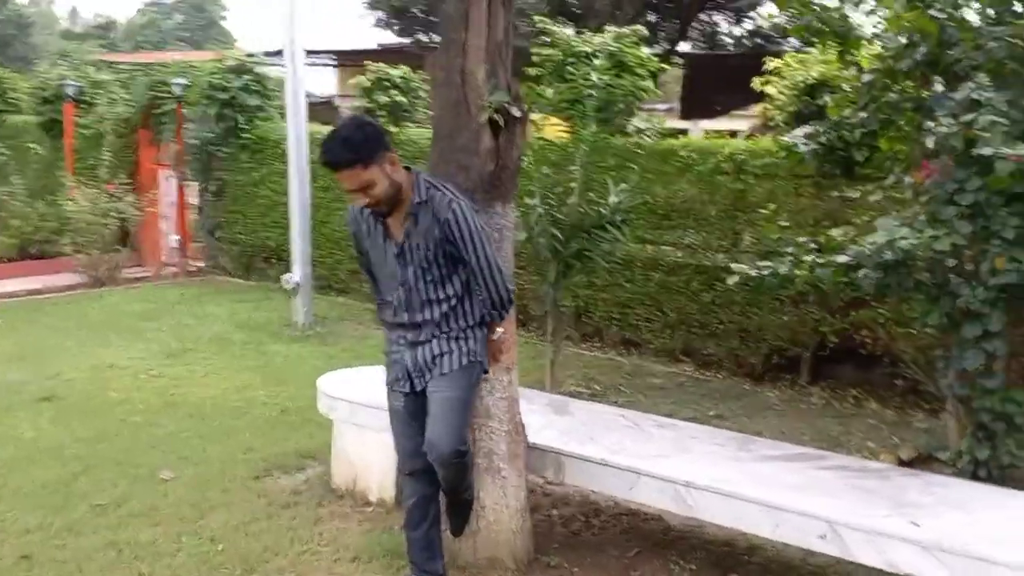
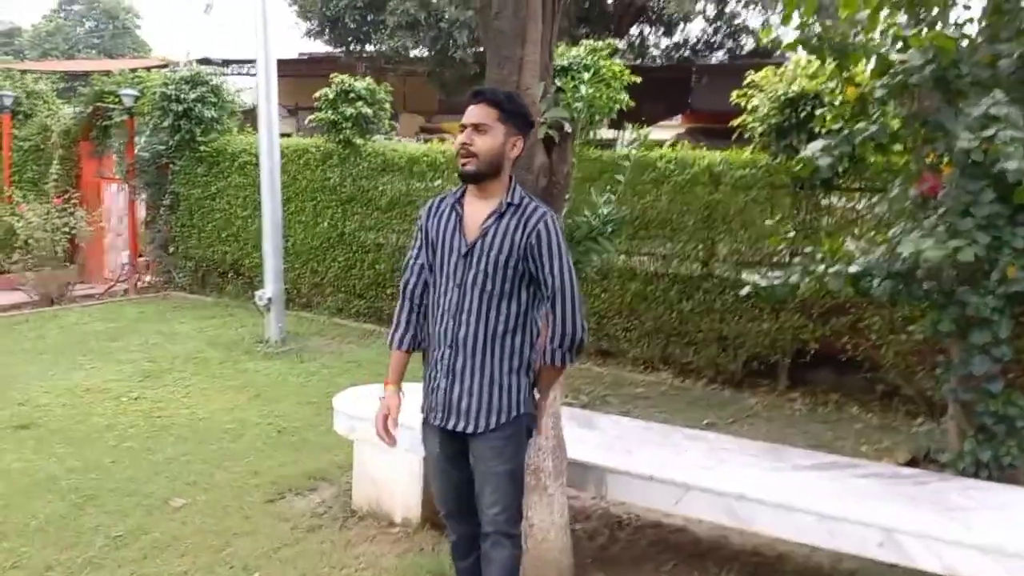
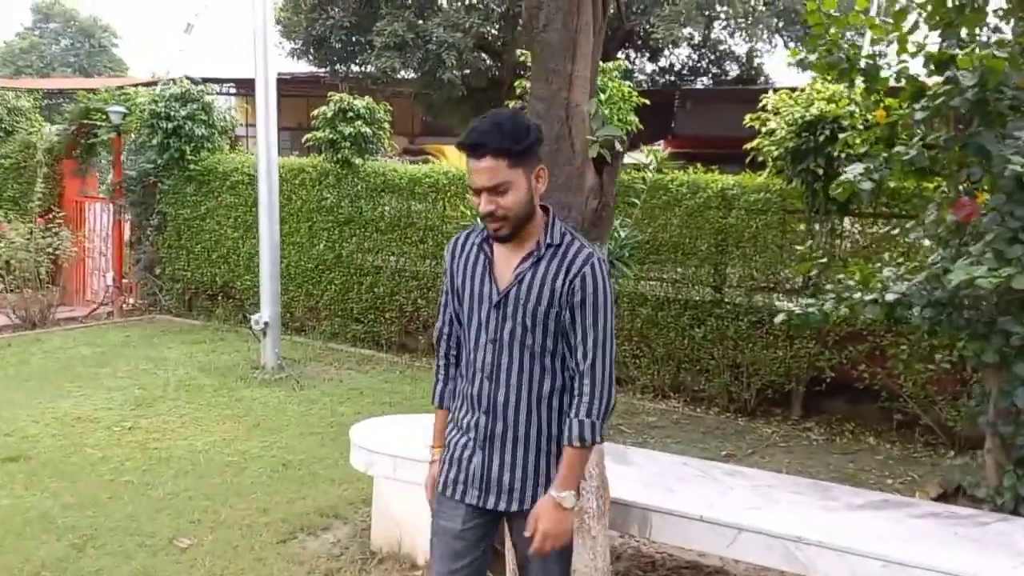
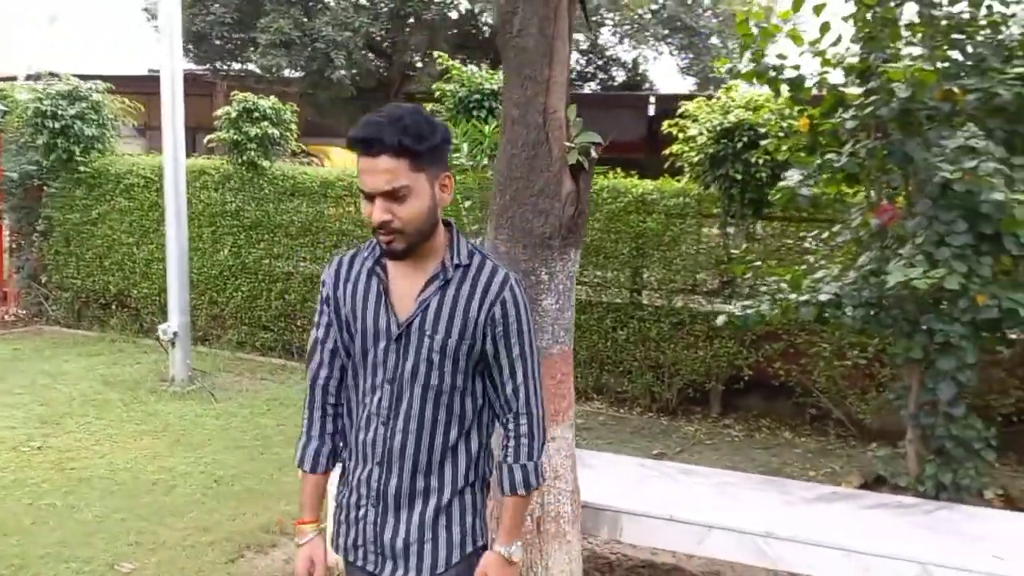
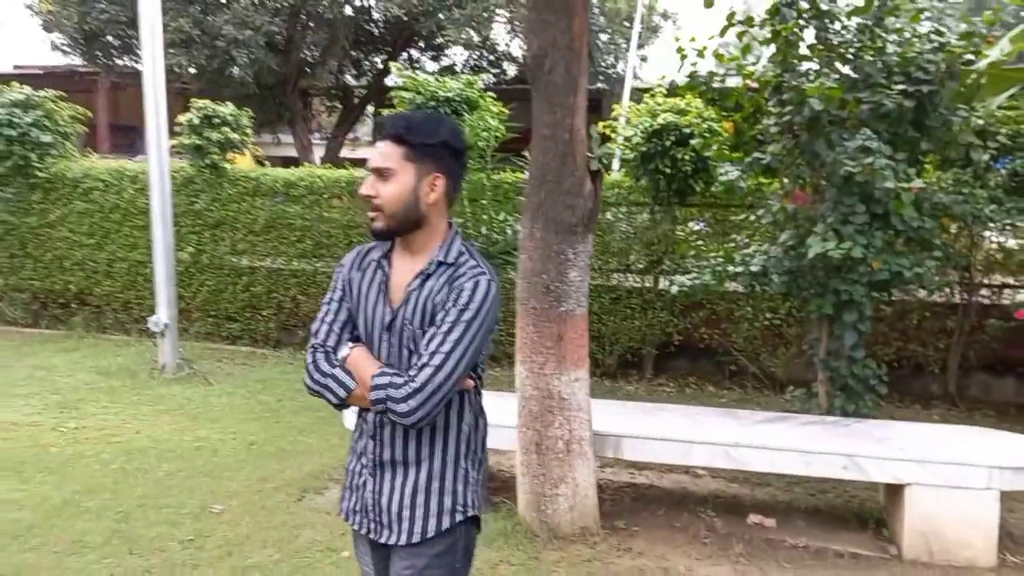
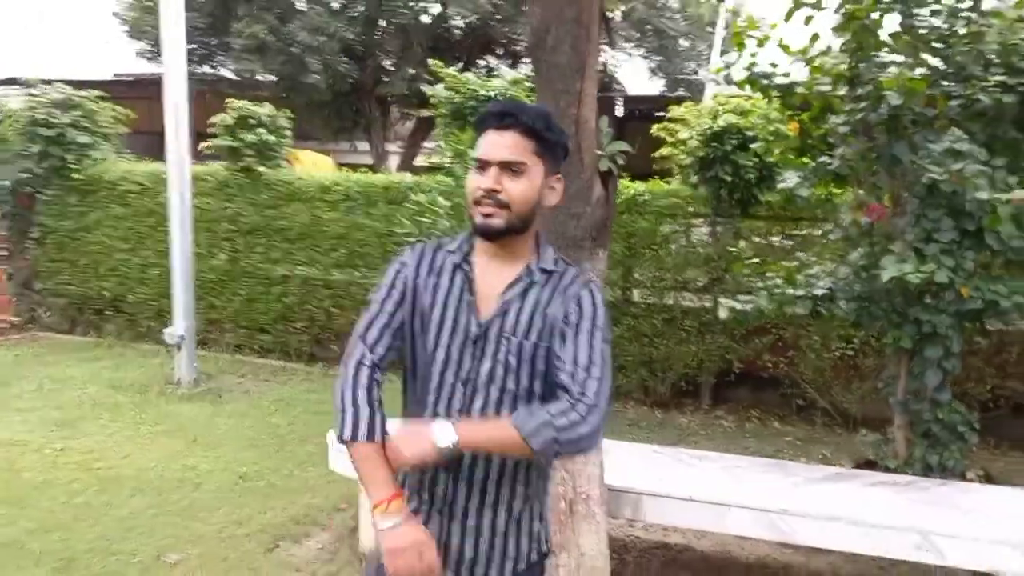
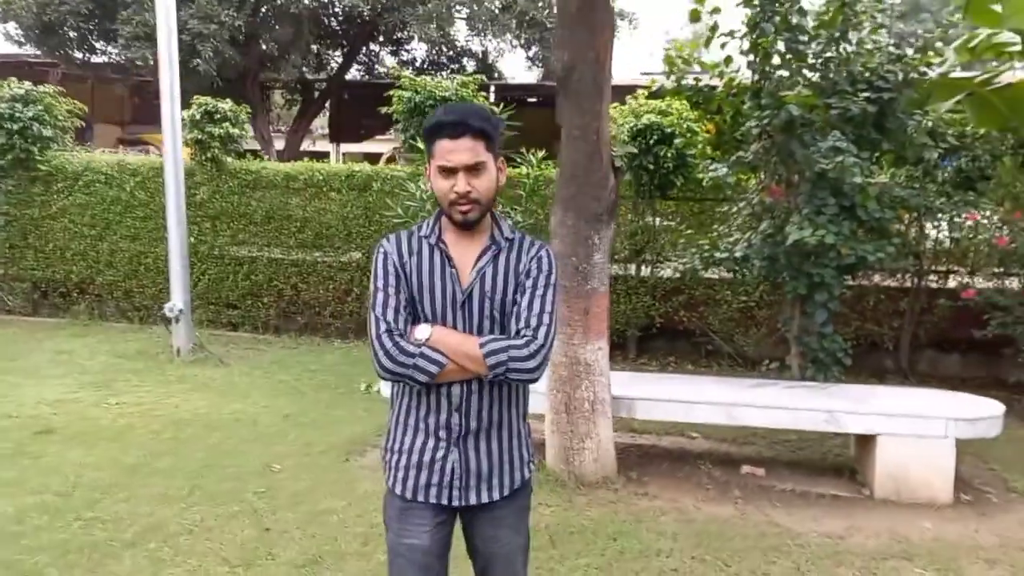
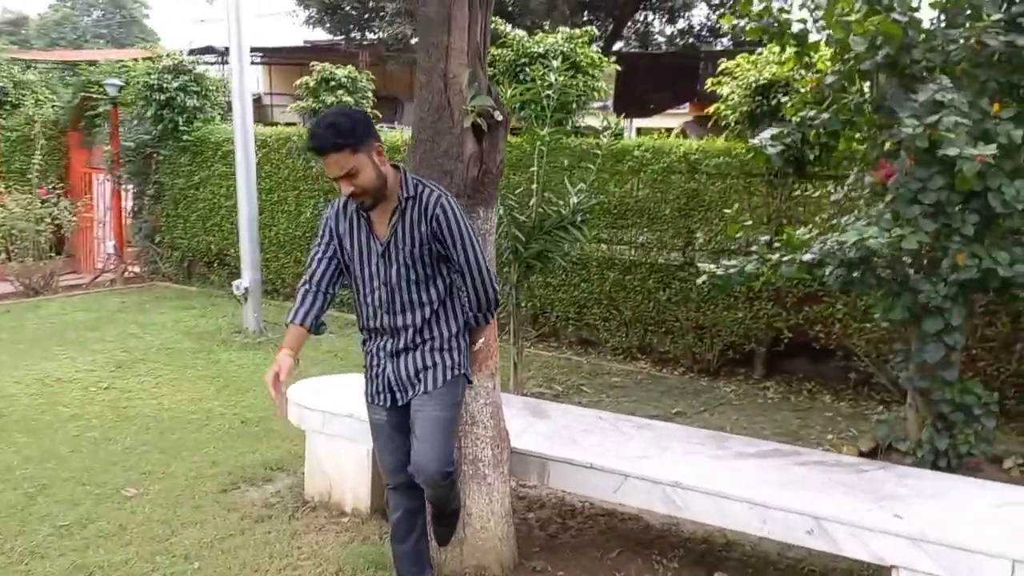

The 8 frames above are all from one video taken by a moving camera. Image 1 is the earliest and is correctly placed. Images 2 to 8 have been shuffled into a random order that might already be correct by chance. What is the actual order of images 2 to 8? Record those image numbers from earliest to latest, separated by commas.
8, 2, 3, 4, 6, 5, 7
